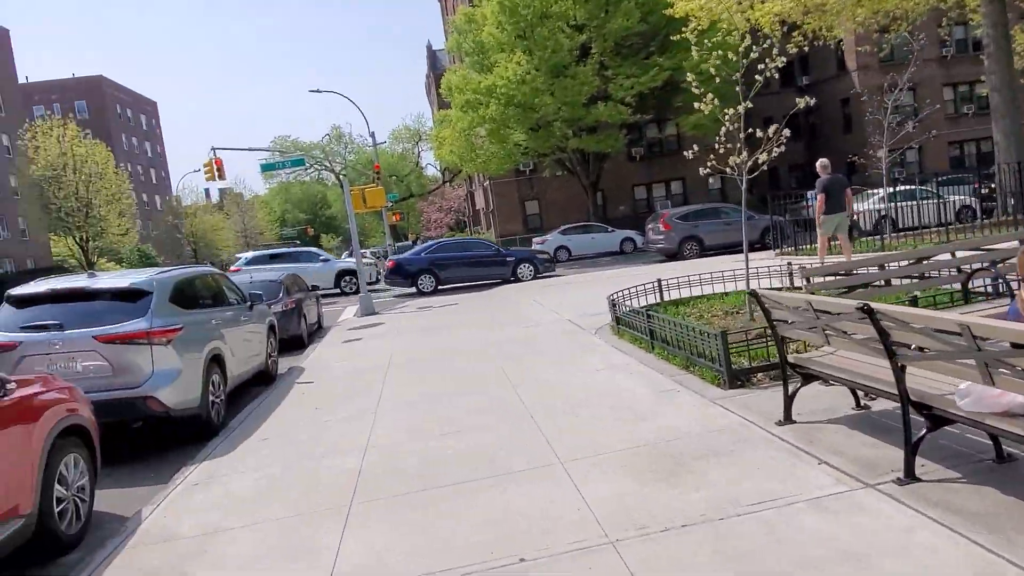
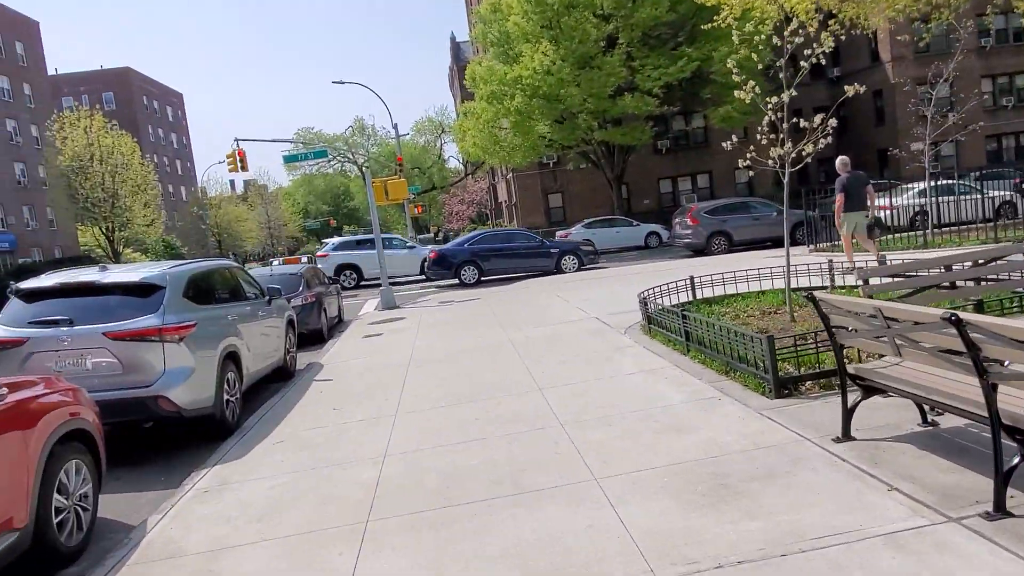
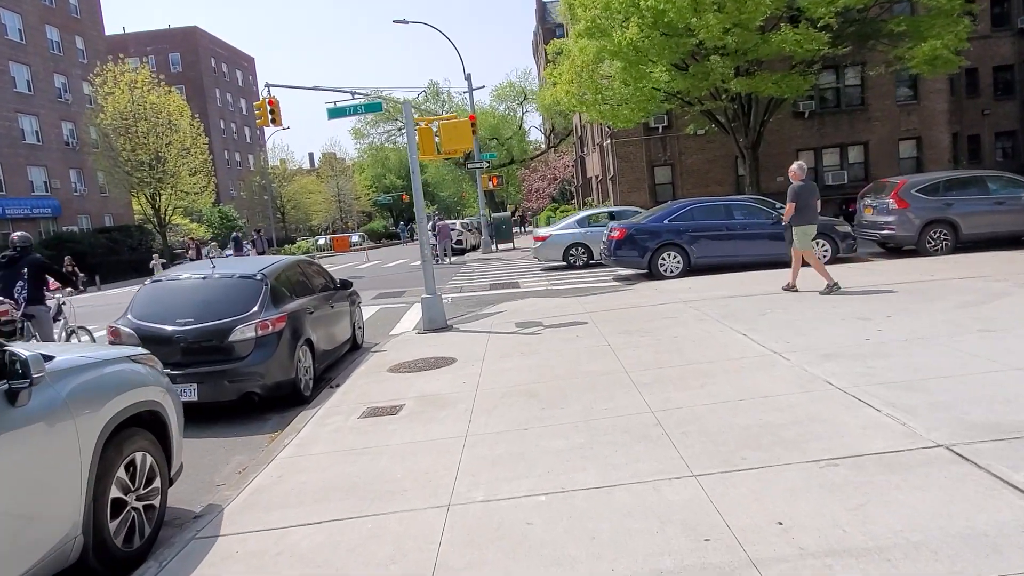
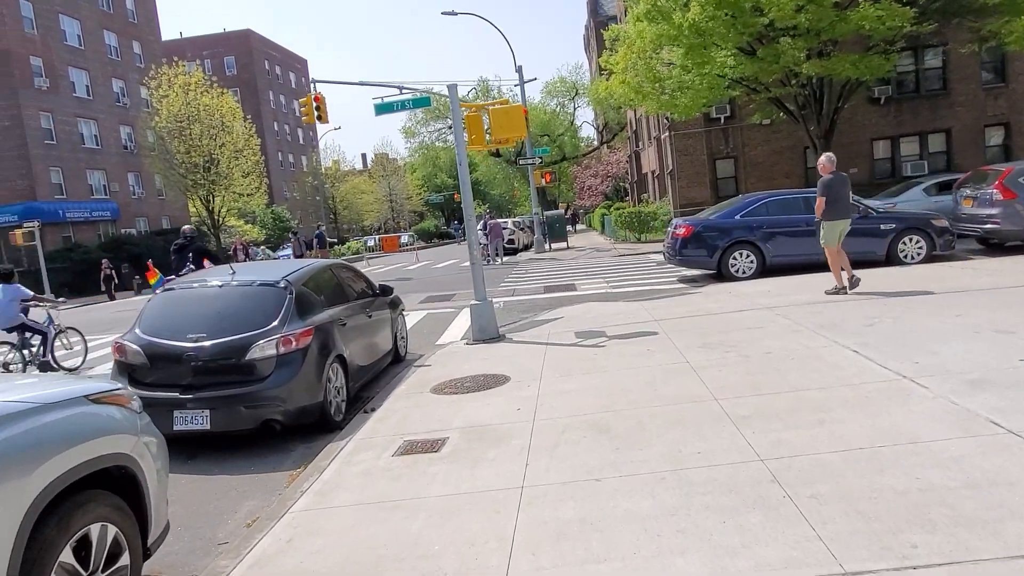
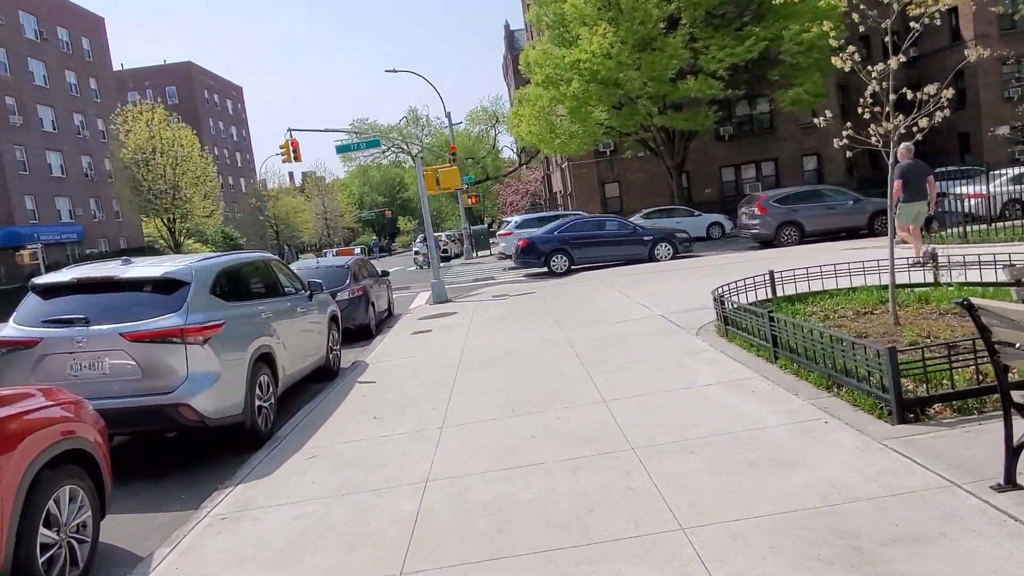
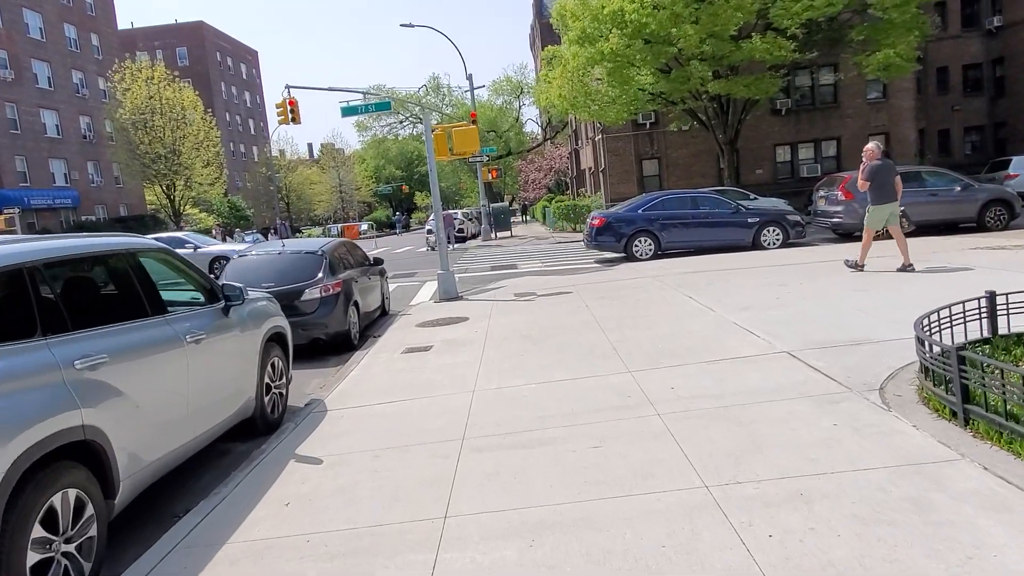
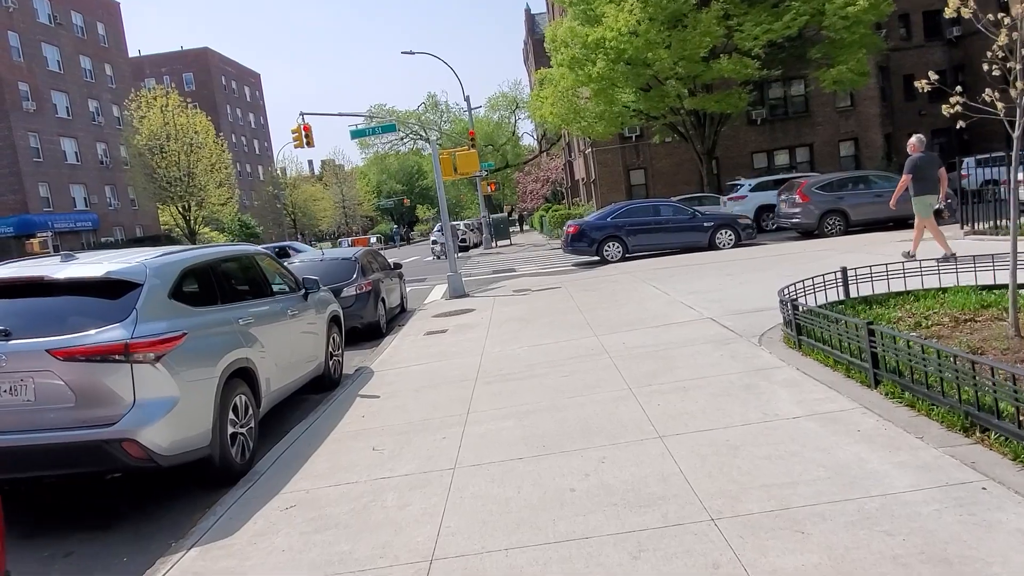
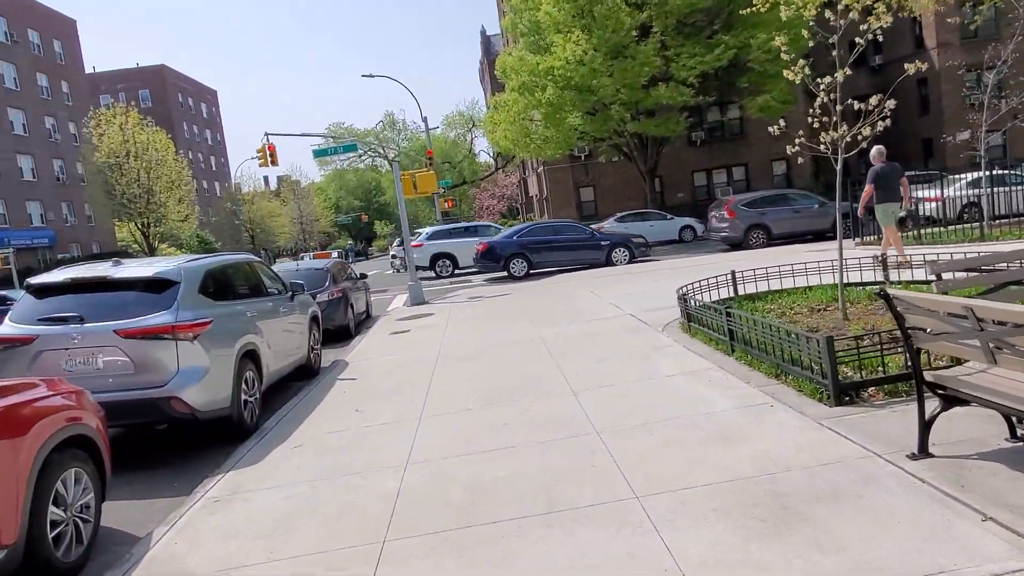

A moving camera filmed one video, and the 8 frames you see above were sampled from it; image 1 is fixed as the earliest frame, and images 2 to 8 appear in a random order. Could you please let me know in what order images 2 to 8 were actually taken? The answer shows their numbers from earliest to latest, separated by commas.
2, 8, 5, 7, 6, 3, 4
